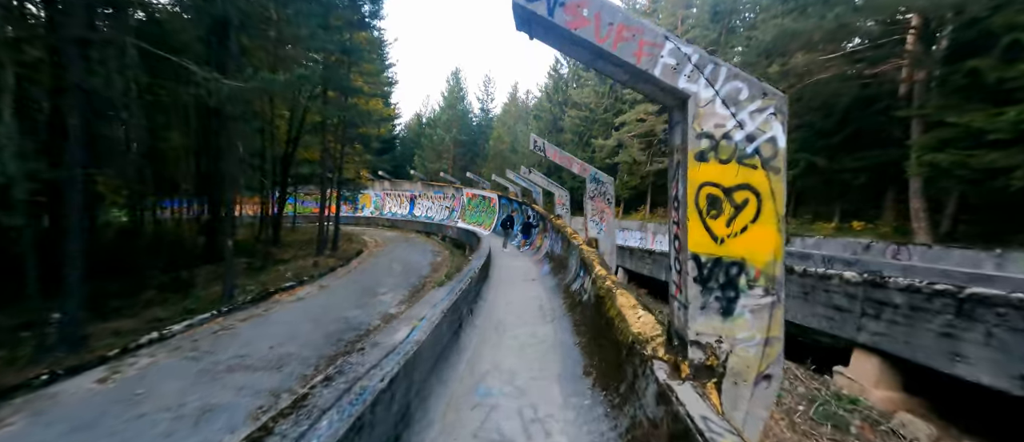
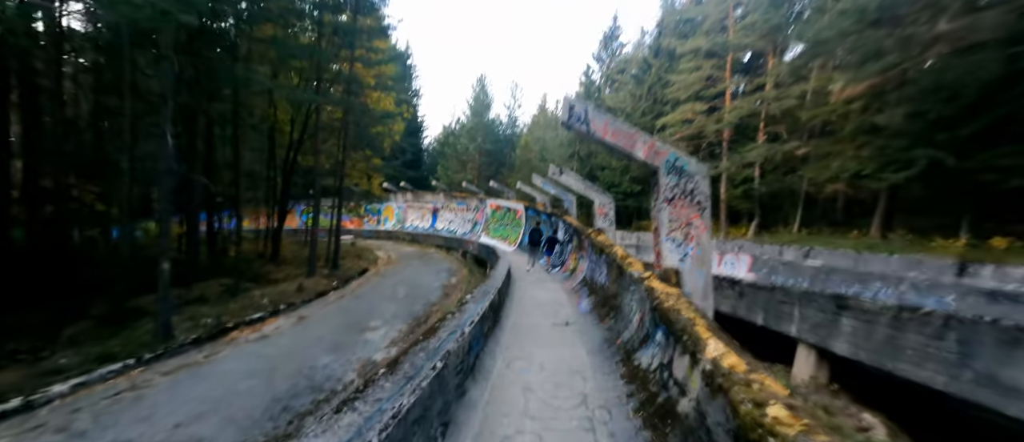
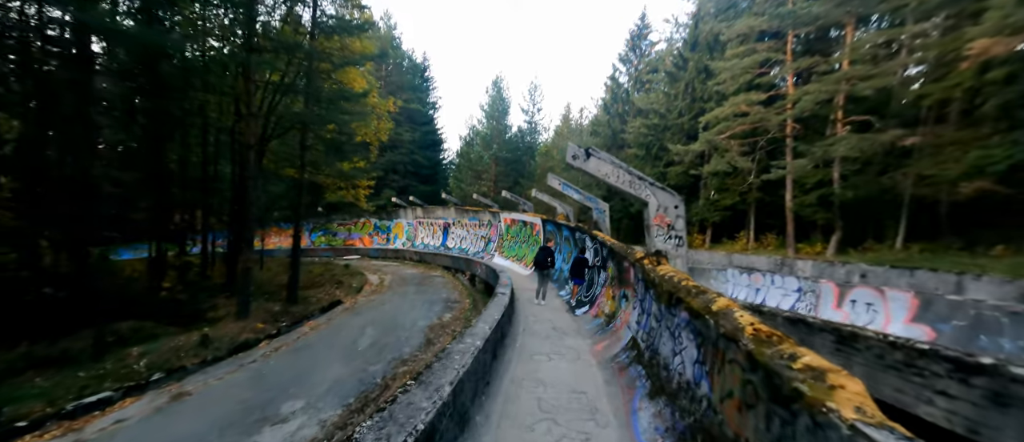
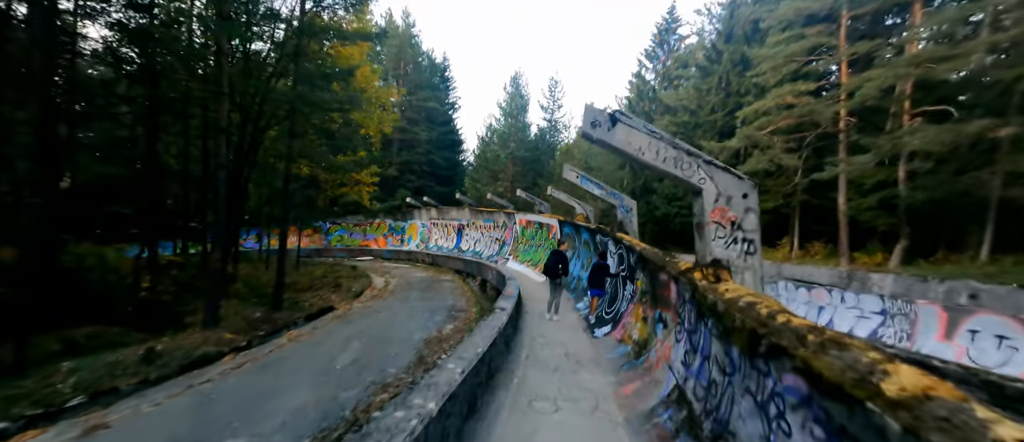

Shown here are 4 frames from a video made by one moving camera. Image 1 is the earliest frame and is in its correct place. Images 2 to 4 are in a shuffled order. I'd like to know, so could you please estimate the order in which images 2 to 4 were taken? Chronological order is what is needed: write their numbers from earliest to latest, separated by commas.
2, 3, 4
